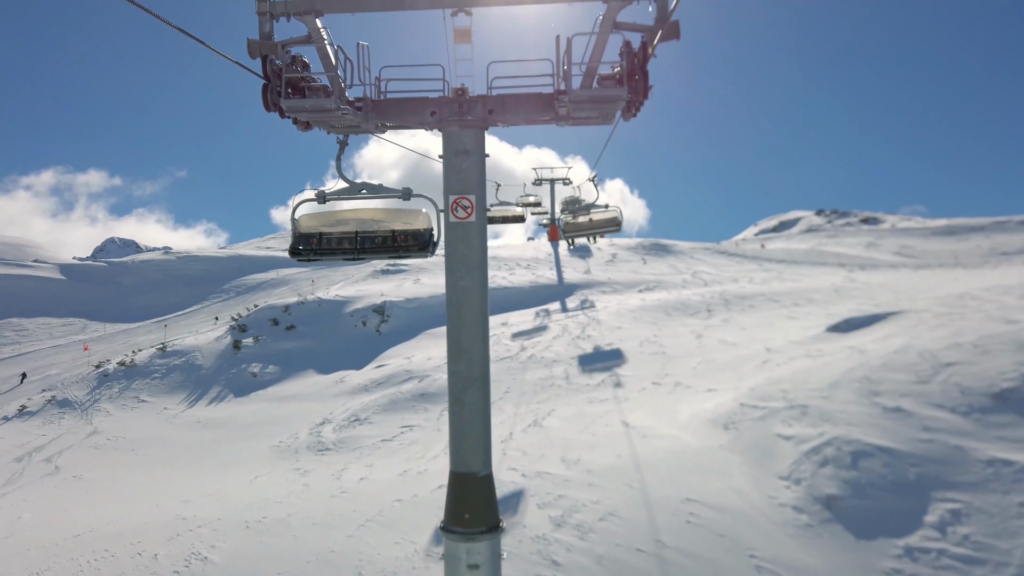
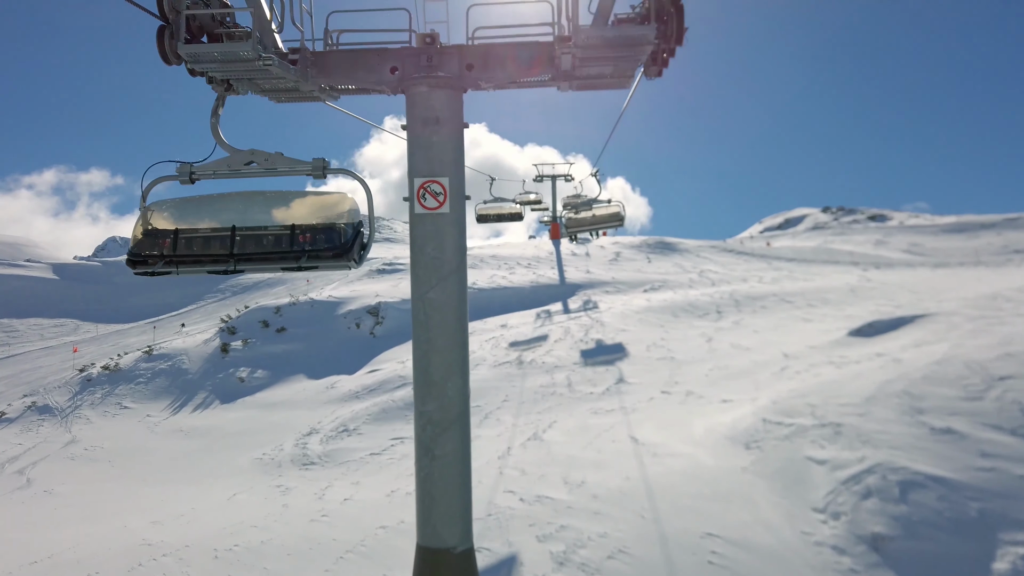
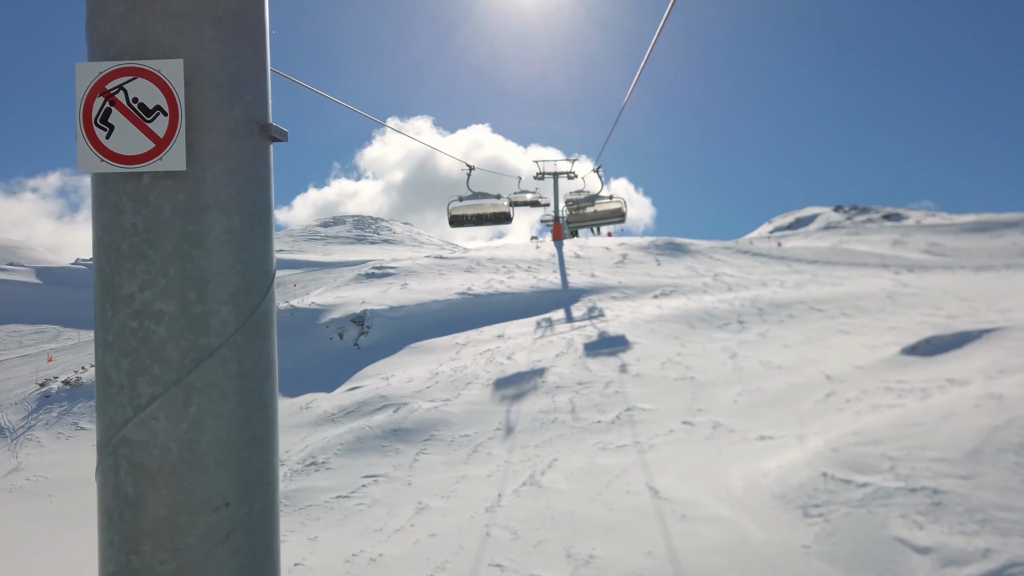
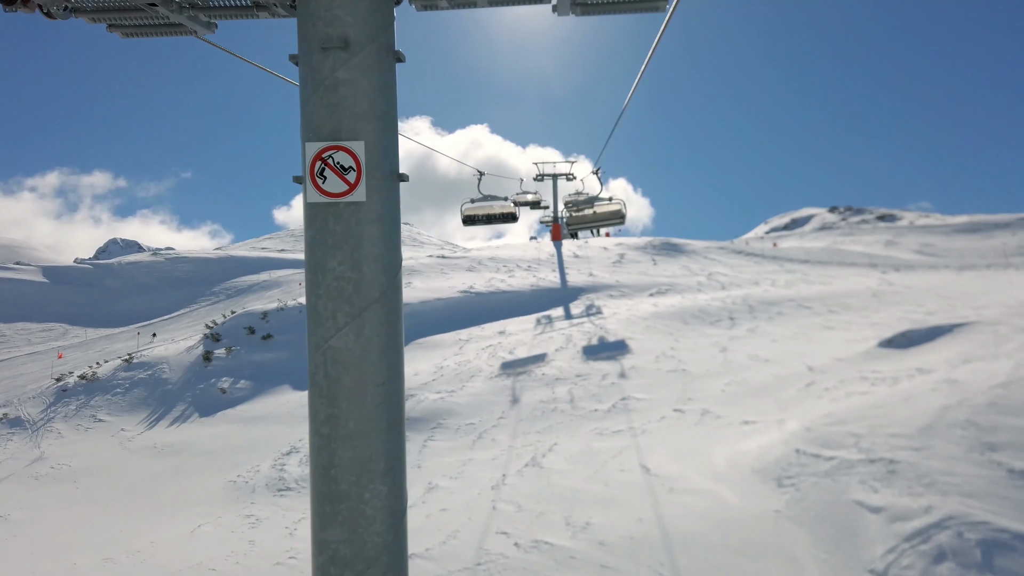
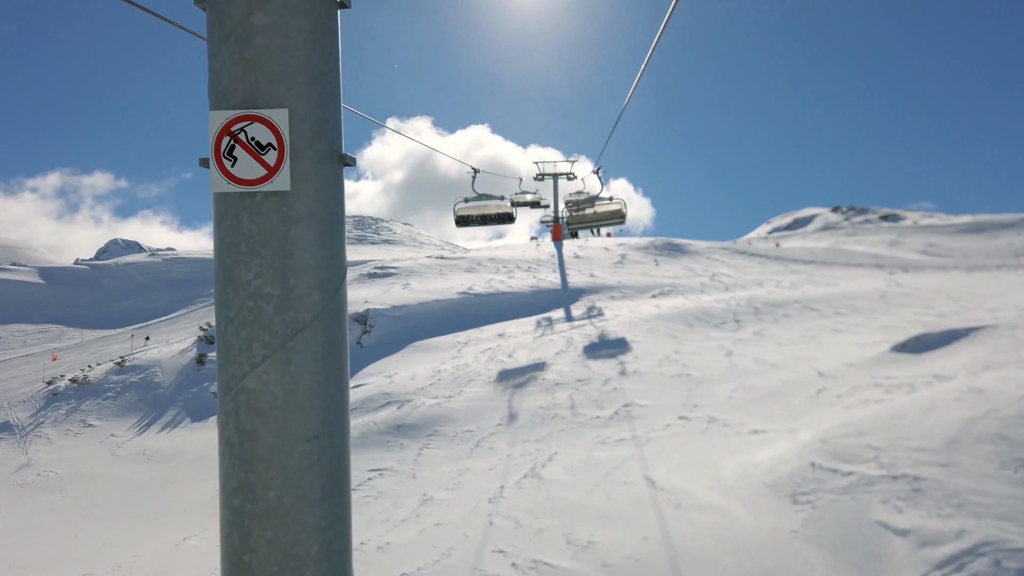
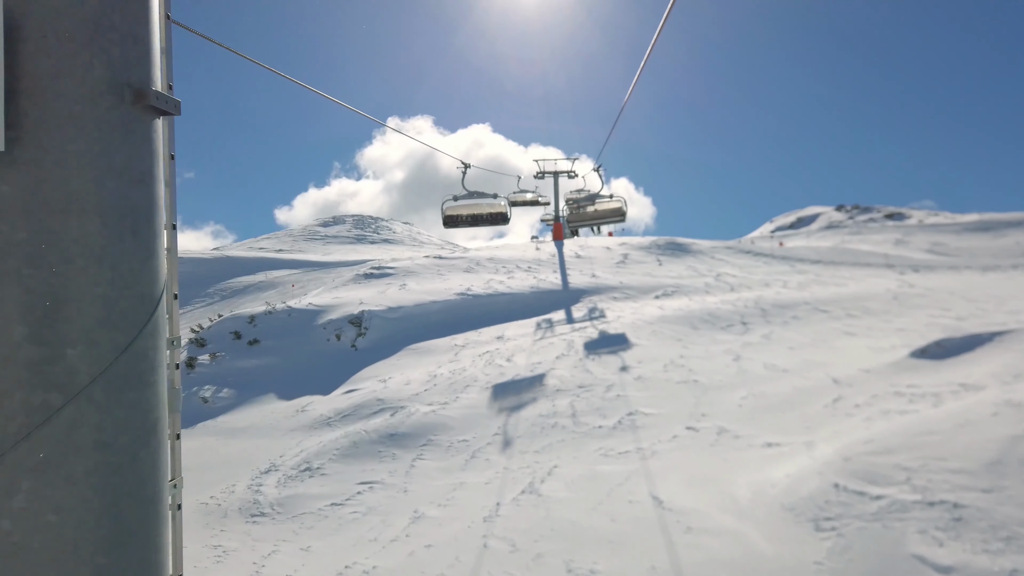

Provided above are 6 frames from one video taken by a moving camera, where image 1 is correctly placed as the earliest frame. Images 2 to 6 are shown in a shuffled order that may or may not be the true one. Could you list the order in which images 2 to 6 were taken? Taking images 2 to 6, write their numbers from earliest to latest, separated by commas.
2, 4, 5, 3, 6
